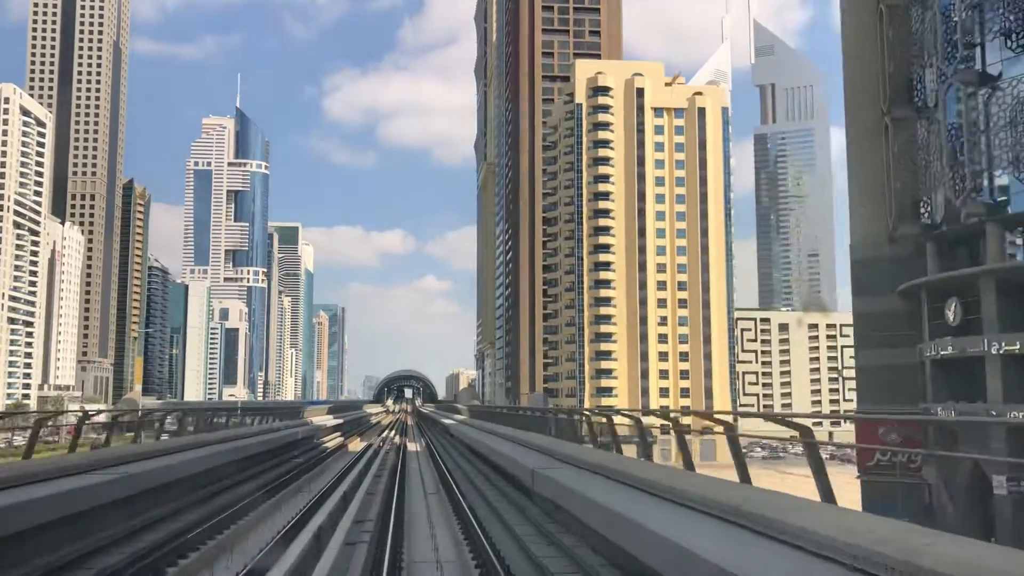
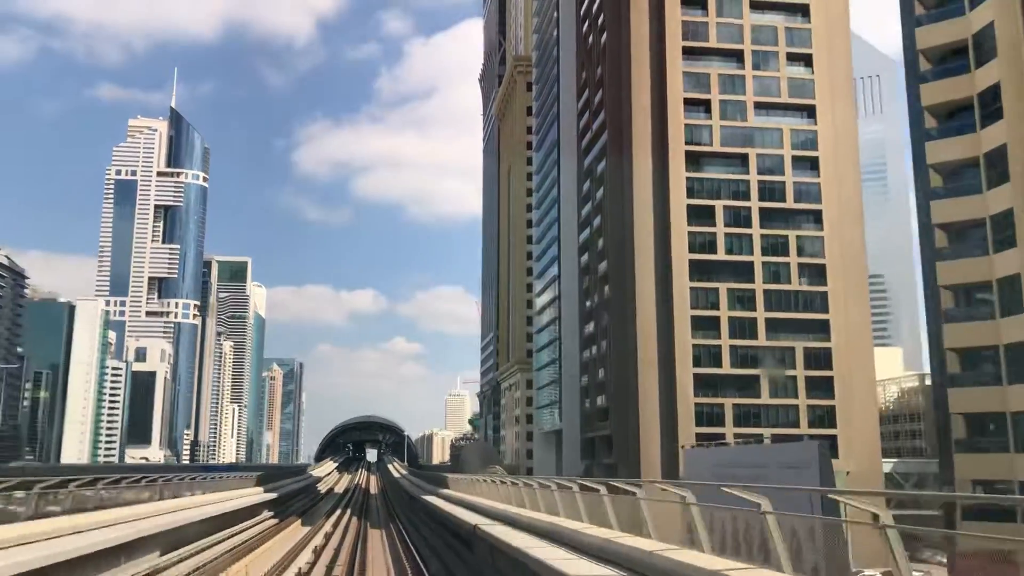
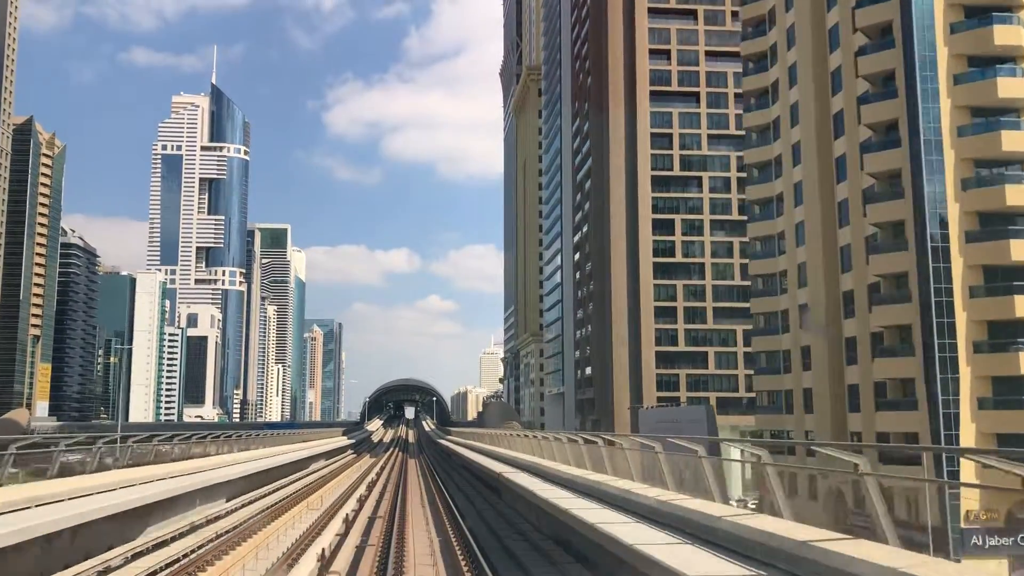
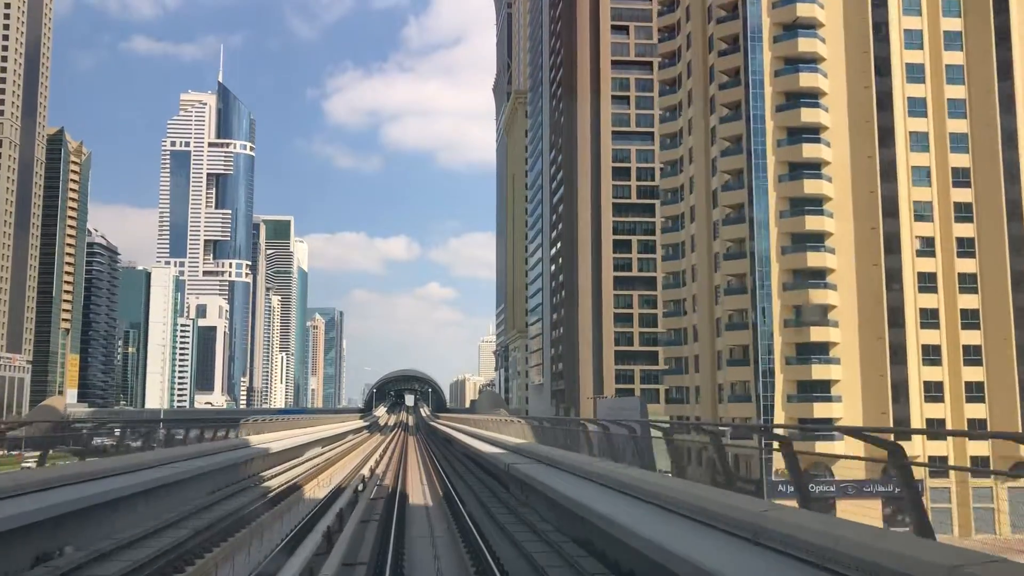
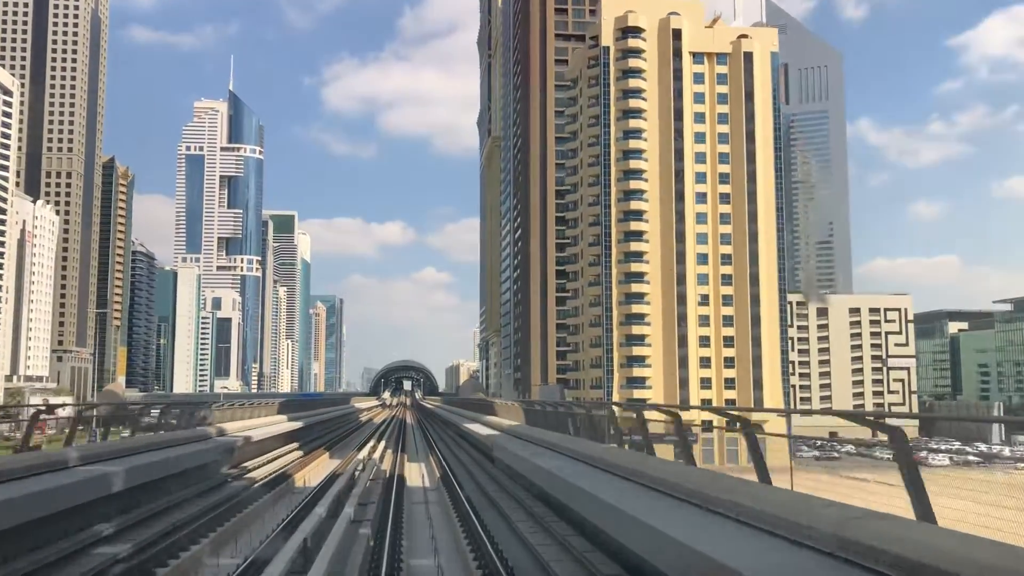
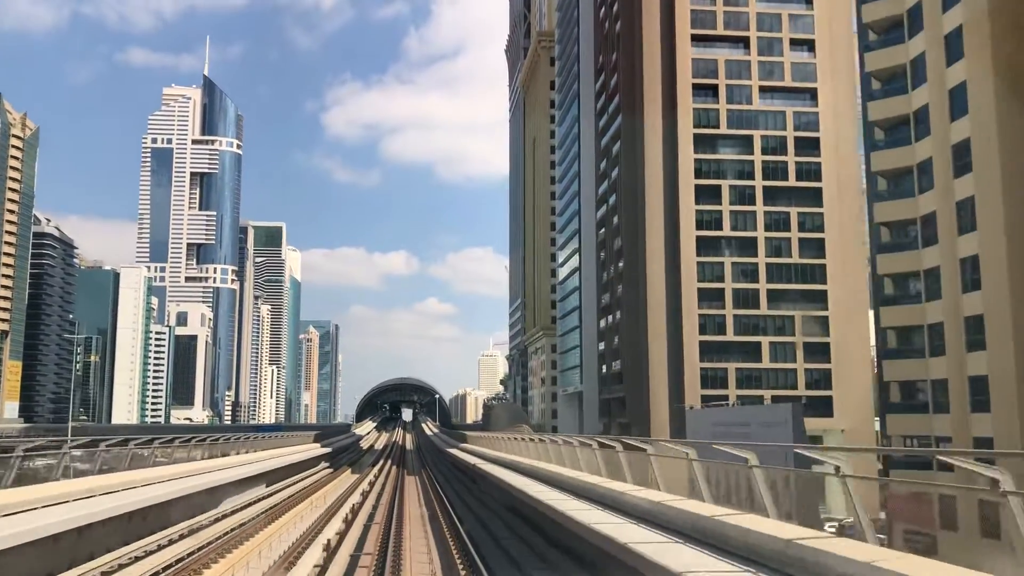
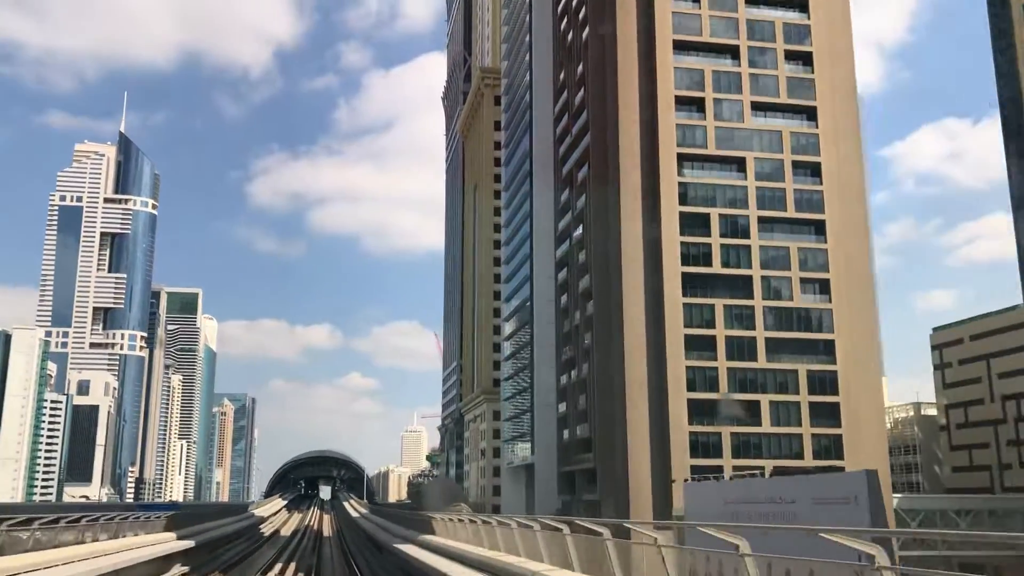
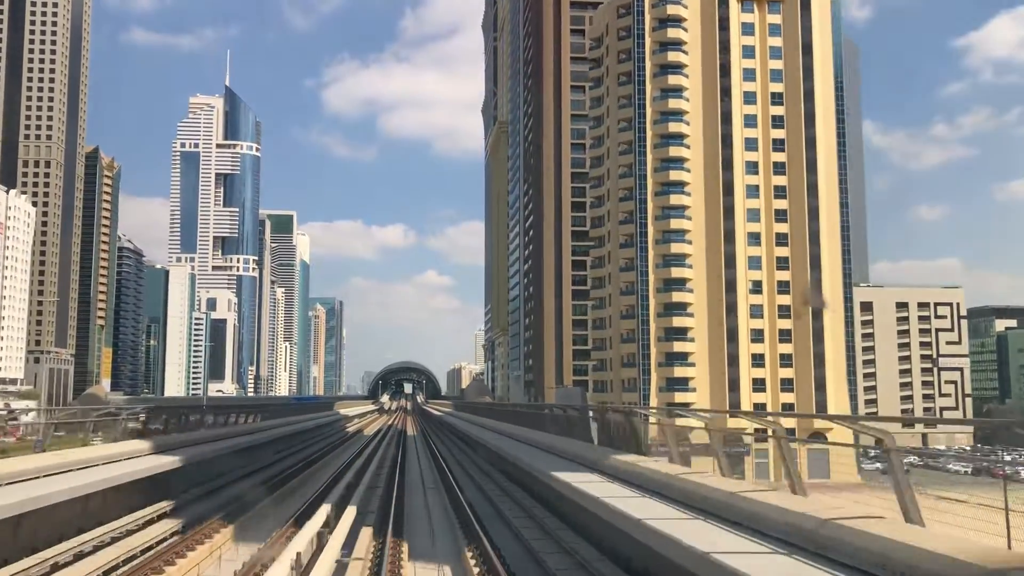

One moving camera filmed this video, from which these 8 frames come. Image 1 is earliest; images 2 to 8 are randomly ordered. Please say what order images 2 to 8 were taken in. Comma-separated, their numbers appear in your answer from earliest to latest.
5, 8, 4, 3, 6, 2, 7
